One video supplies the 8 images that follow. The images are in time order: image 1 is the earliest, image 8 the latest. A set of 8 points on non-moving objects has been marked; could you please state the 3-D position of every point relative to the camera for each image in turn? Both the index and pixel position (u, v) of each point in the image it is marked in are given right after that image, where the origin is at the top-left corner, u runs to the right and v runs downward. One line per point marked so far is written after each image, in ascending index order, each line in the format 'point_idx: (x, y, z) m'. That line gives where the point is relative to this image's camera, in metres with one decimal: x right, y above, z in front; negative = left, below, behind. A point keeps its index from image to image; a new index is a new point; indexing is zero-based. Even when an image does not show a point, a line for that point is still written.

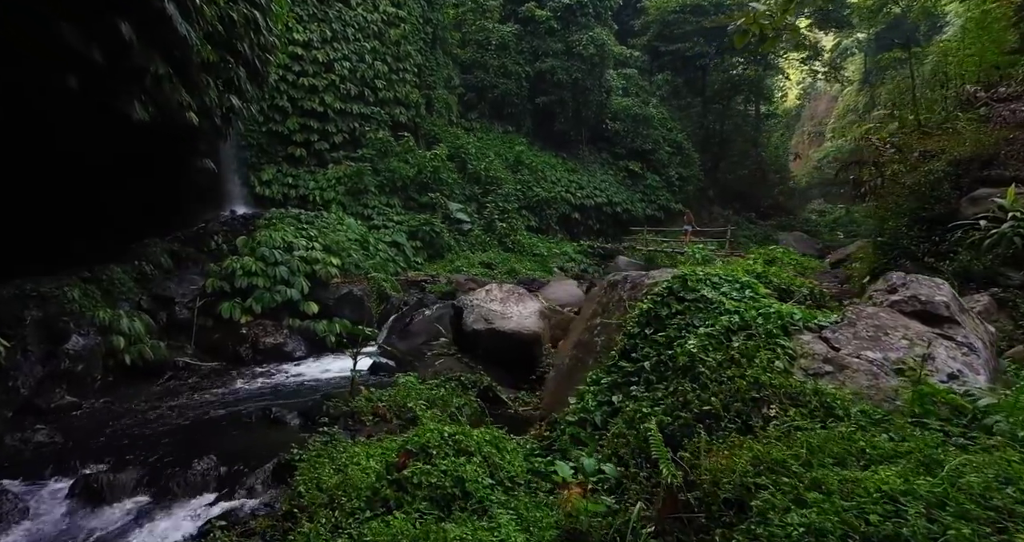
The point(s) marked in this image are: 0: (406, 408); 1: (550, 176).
0: (-0.8, -1.1, +4.6) m
1: (+1.1, +2.9, +17.7) m
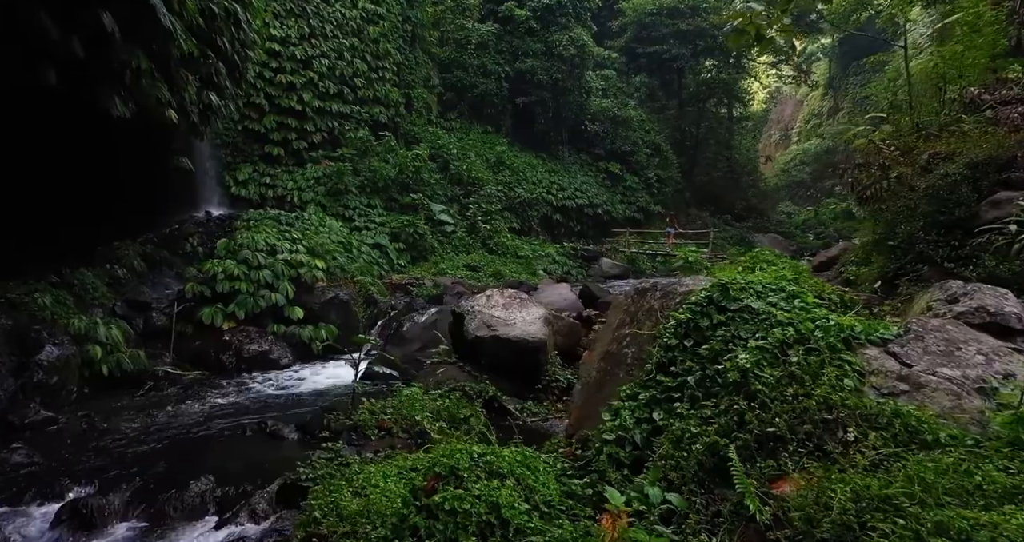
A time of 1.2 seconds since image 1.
0: (-0.7, -1.2, +4.4) m
1: (+0.6, +2.8, +17.6) m
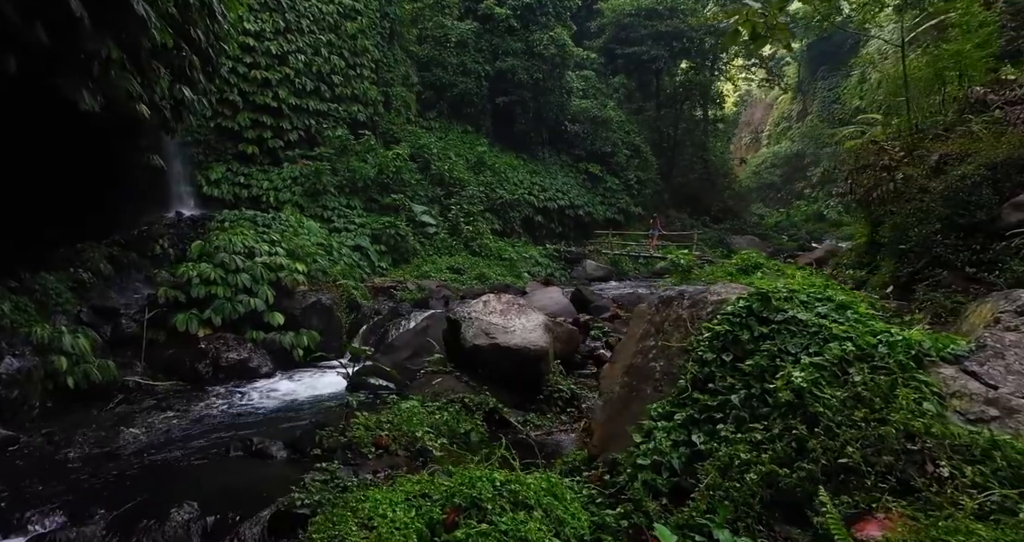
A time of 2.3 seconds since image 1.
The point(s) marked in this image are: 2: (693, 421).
0: (-0.7, -1.2, +4.2) m
1: (0.0, +2.8, +17.4) m
2: (+0.8, -0.6, +2.5) m
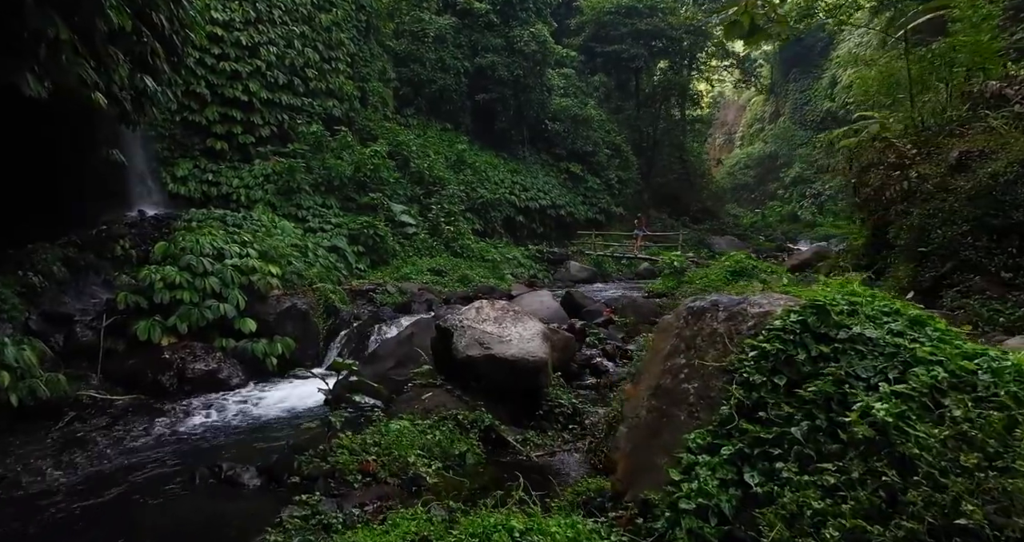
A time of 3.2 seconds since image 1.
0: (-0.7, -1.2, +3.7) m
1: (-0.6, +2.8, +17.0) m
2: (+0.9, -0.7, +2.1) m
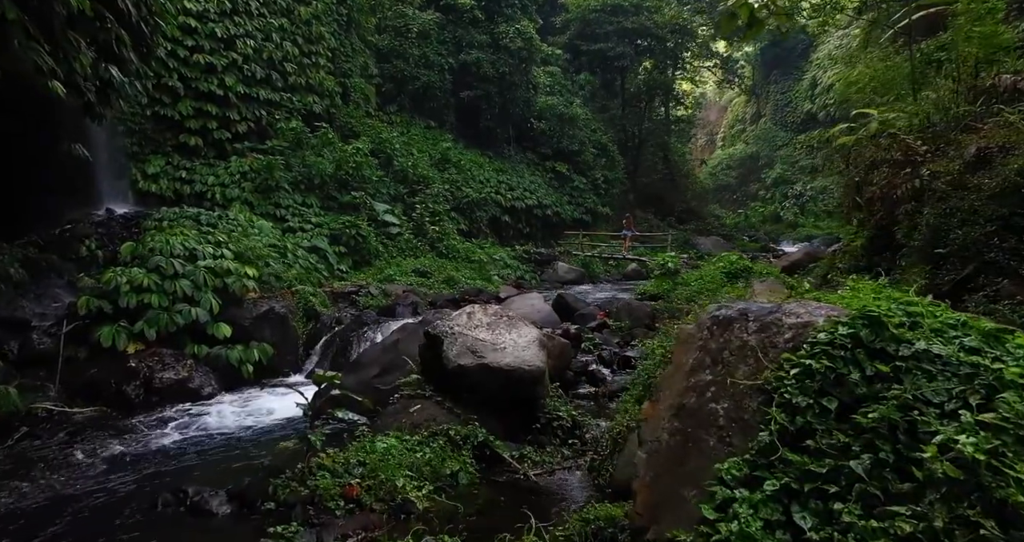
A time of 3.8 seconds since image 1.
0: (-0.7, -1.3, +3.4) m
1: (-1.0, +2.7, +16.7) m
2: (+0.9, -0.7, +1.9) m
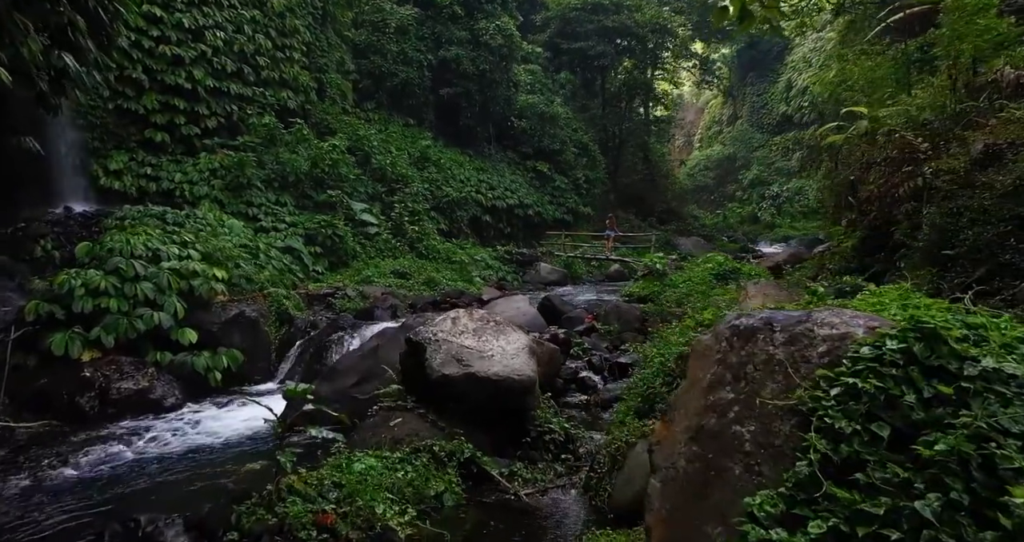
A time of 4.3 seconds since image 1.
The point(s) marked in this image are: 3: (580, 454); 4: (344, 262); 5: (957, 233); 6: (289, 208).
0: (-0.7, -1.3, +3.1) m
1: (-1.5, +2.7, +16.3) m
2: (+0.9, -0.7, +1.6) m
3: (+0.5, -1.3, +4.1) m
4: (-3.2, +0.2, +11.2) m
5: (+3.1, +0.3, +4.0) m
6: (-4.3, +1.2, +11.2) m
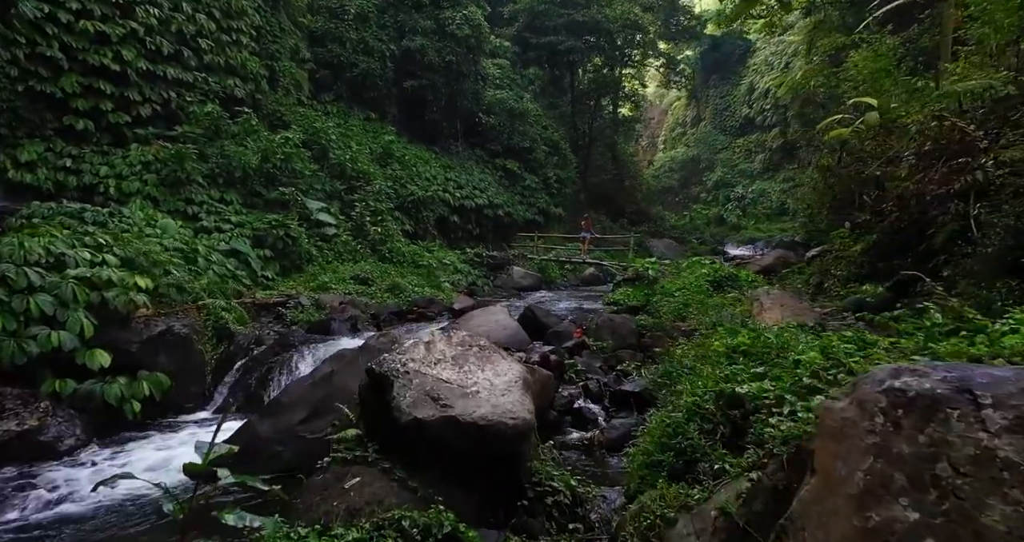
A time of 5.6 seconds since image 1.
0: (-0.7, -1.4, +2.1) m
1: (-2.3, +2.6, +15.3) m
2: (+1.0, -0.8, +0.7) m
3: (+0.4, -1.4, +3.2) m
4: (-3.7, +0.1, +10.1) m
5: (+3.0, +0.2, +3.3) m
6: (-4.8, +1.1, +10.0) m
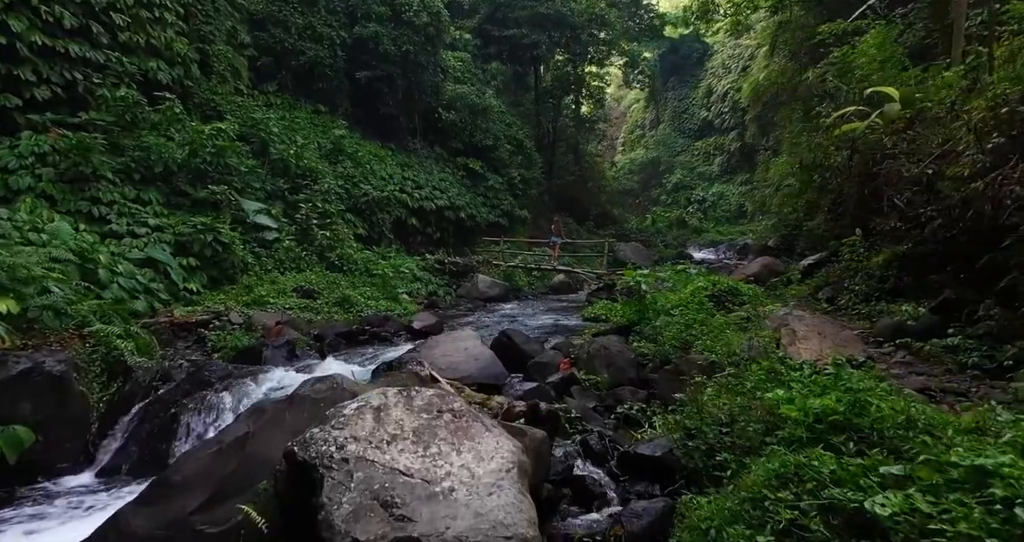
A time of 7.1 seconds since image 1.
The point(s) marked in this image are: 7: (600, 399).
0: (-0.7, -1.5, +0.9) m
1: (-3.2, +2.4, +13.9) m
2: (+1.2, -0.9, -0.3) m
3: (+0.4, -1.5, +2.1) m
4: (-4.2, -0.1, +8.6) m
5: (+3.0, +0.1, +2.4) m
6: (-5.3, +0.9, +8.5) m
7: (+0.7, -1.0, +4.4) m
